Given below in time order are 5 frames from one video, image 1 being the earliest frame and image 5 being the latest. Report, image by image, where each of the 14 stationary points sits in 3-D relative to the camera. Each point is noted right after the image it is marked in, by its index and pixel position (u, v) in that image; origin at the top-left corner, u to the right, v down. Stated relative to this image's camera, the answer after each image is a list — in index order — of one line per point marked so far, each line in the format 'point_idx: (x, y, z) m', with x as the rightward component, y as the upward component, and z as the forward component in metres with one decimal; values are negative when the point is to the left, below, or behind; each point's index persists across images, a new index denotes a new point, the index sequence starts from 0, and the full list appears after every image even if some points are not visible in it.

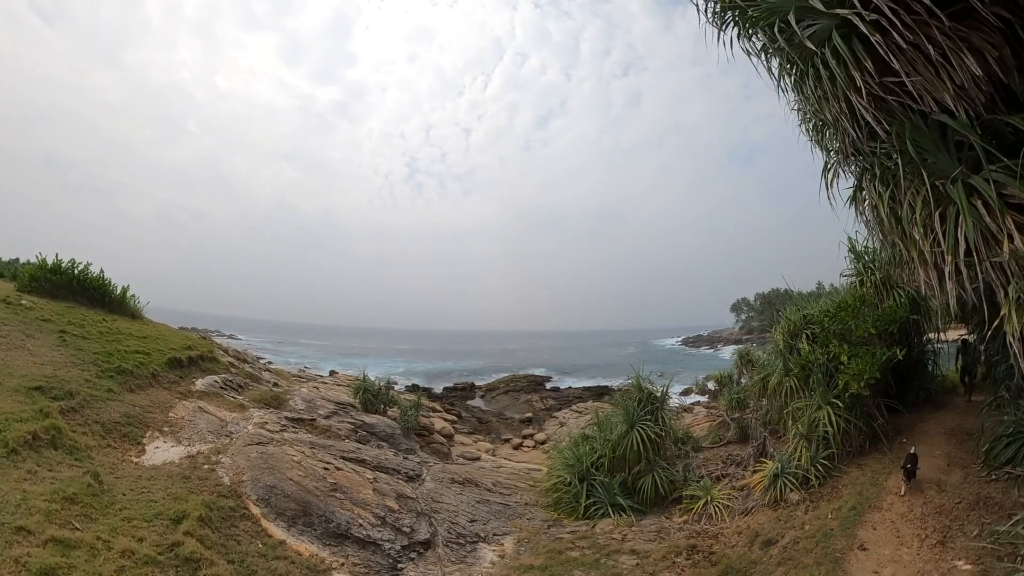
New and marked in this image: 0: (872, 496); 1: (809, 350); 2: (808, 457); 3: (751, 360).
0: (+3.9, -2.0, +5.8) m
1: (+3.9, -0.8, +7.0) m
2: (+3.7, -1.9, +6.6) m
3: (+4.5, -1.4, +10.3) m
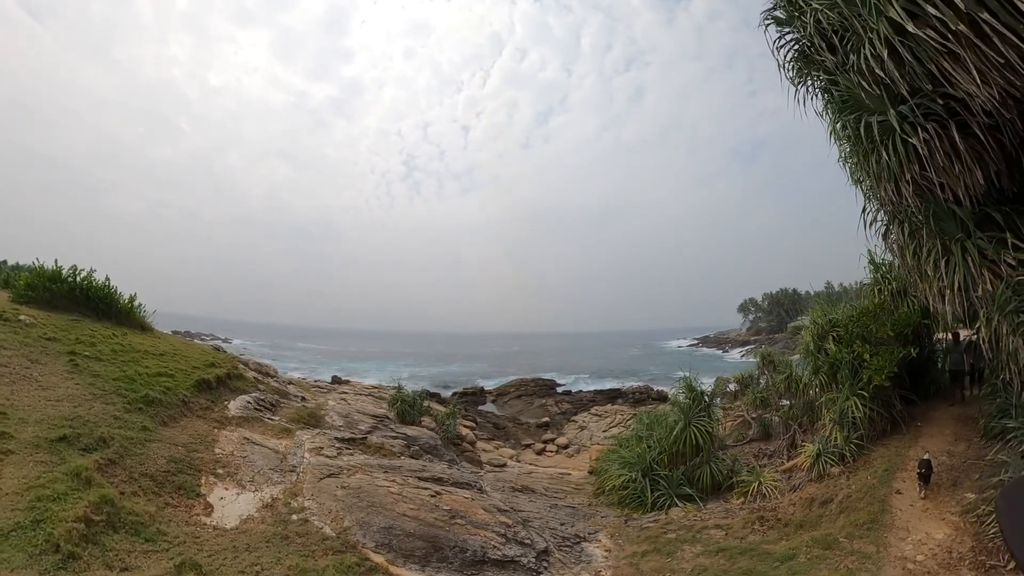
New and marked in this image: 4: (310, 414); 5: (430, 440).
0: (+4.8, -2.1, +6.8) m
1: (+4.8, -0.9, +8.0) m
2: (+4.6, -2.1, +7.6) m
3: (+5.4, -1.5, +11.3) m
4: (-4.4, -2.8, +11.2) m
5: (-1.9, -3.7, +13.0) m
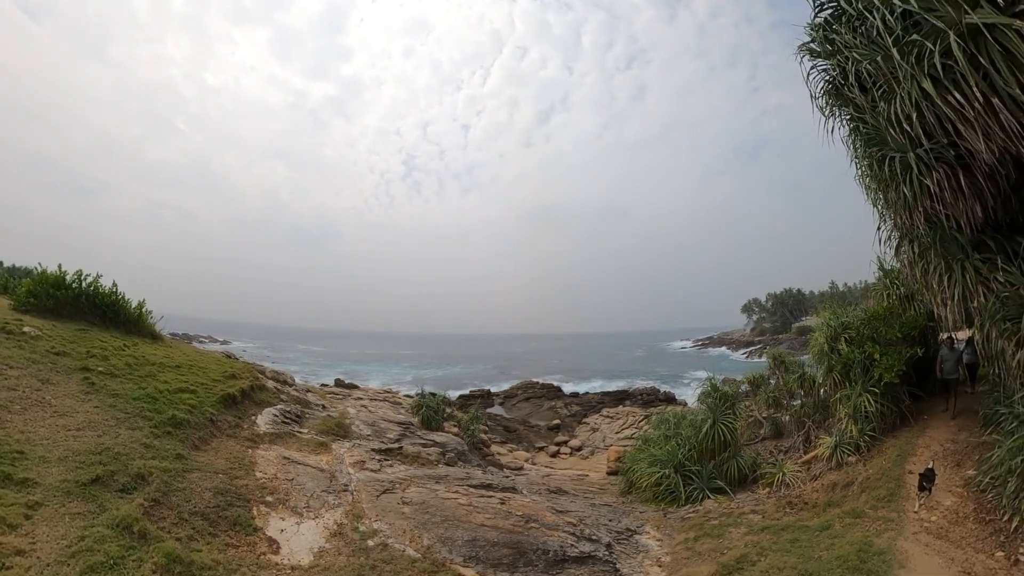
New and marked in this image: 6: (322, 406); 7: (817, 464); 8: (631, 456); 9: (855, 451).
0: (+5.4, -2.2, +7.5) m
1: (+5.3, -1.0, +8.6) m
2: (+5.2, -2.1, +8.2) m
3: (+6.0, -1.6, +12.0) m
4: (-3.8, -3.0, +11.8) m
5: (-1.4, -3.9, +13.6) m
6: (-5.1, -3.2, +14.6) m
7: (+4.8, -2.8, +8.6) m
8: (+2.6, -3.6, +11.7) m
9: (+5.1, -2.4, +8.1) m
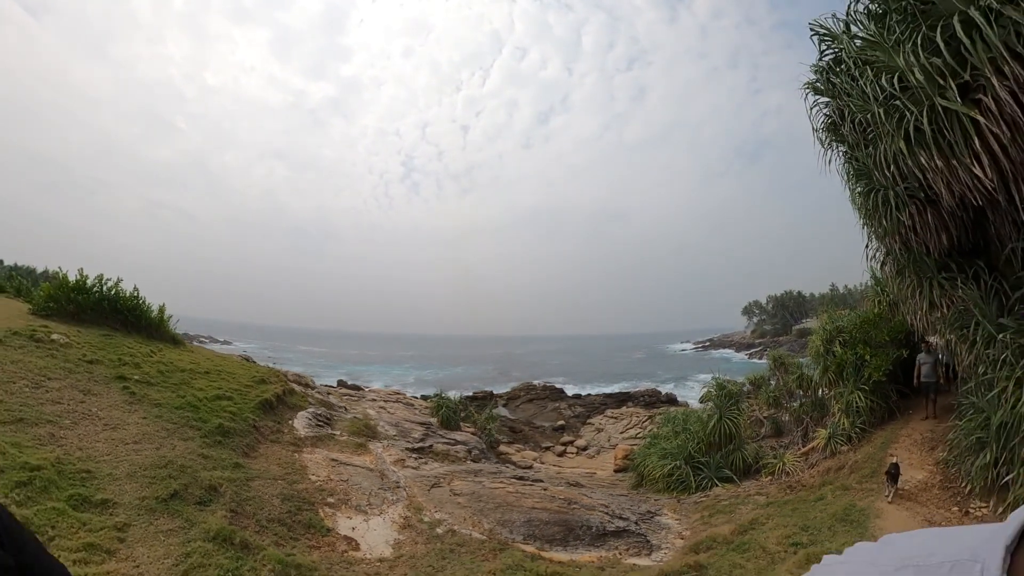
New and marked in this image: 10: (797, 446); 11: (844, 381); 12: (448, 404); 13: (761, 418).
0: (+5.8, -2.3, +8.2) m
1: (+5.7, -1.1, +9.4) m
2: (+5.5, -2.2, +8.9) m
3: (+6.3, -1.8, +12.7) m
4: (-3.4, -3.2, +12.5) m
5: (-1.0, -4.0, +14.3) m
6: (-4.7, -3.3, +15.4) m
7: (+5.2, -2.9, +9.4) m
8: (+2.9, -3.7, +12.4) m
9: (+5.4, -2.5, +8.8) m
10: (+5.4, -3.0, +10.4) m
11: (+5.7, -1.6, +9.4) m
12: (-2.2, -3.8, +17.9) m
13: (+6.1, -3.1, +13.3) m
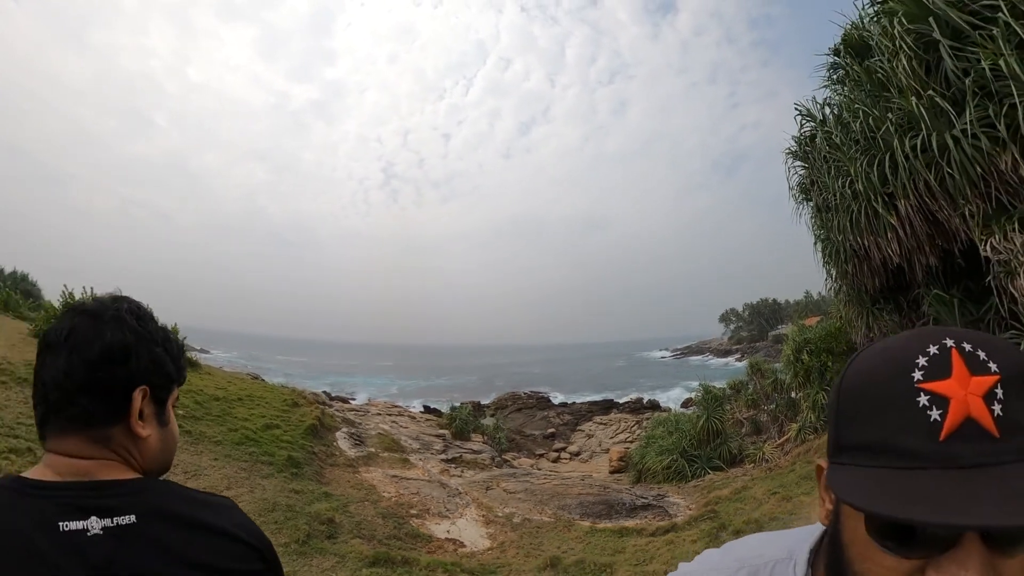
0: (+6.2, -2.6, +9.8) m
1: (+6.0, -1.4, +11.0) m
2: (+5.9, -2.6, +10.5) m
3: (+6.5, -2.1, +14.3) m
4: (-3.2, -3.7, +13.8) m
5: (-0.8, -4.6, +15.6) m
6: (-4.6, -4.0, +16.5) m
7: (+5.5, -3.2, +10.9) m
8: (+3.2, -4.1, +13.9) m
9: (+5.8, -2.9, +10.4) m
10: (+5.7, -3.4, +11.9) m
11: (+6.1, -2.0, +11.1) m
12: (-2.2, -4.4, +19.2) m
13: (+6.3, -3.5, +14.9) m
